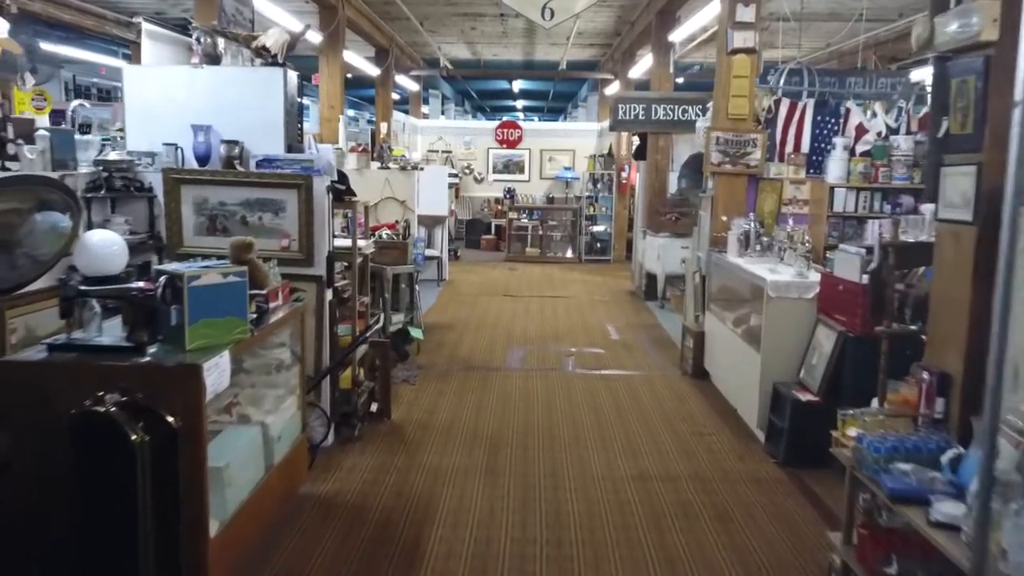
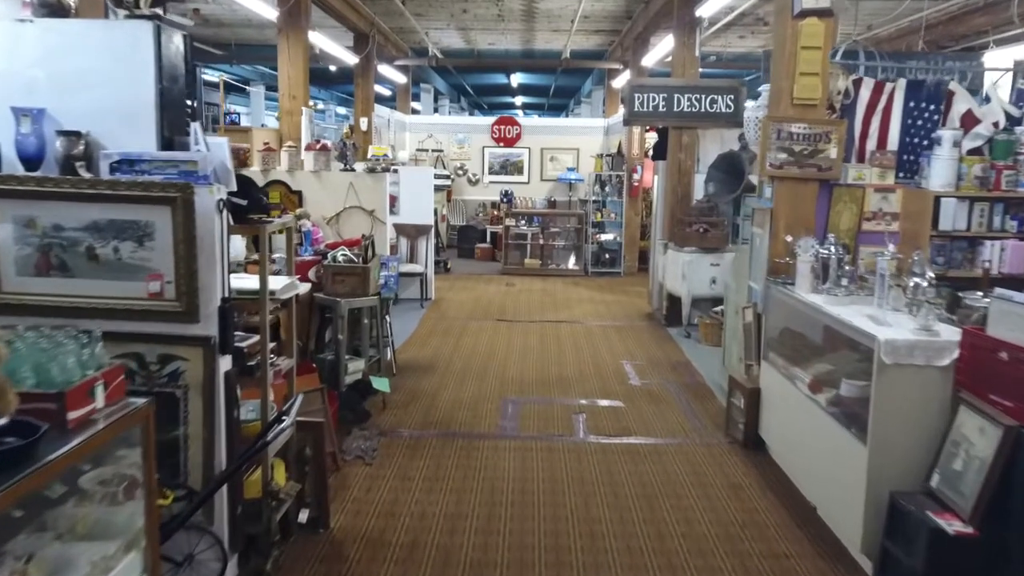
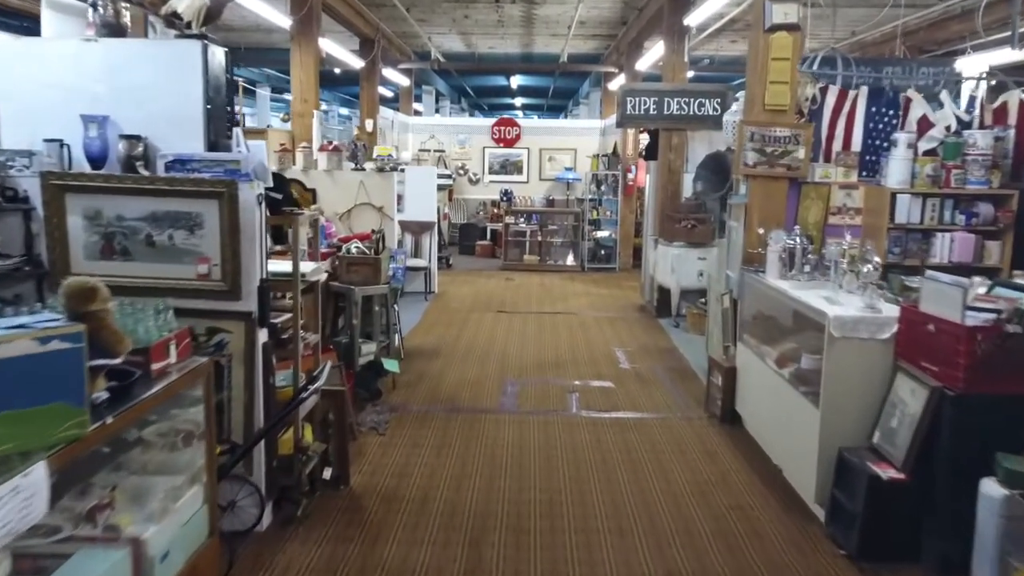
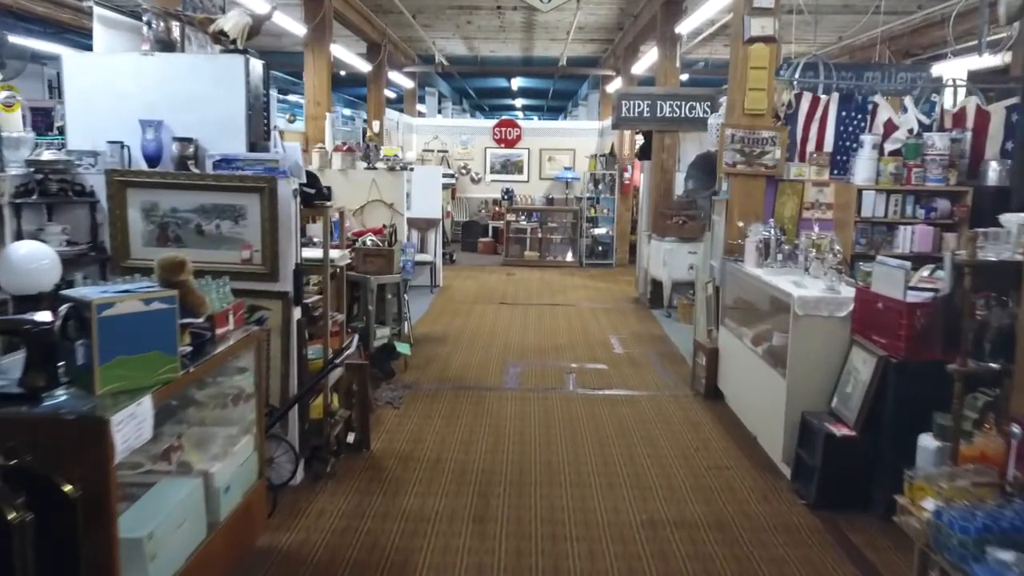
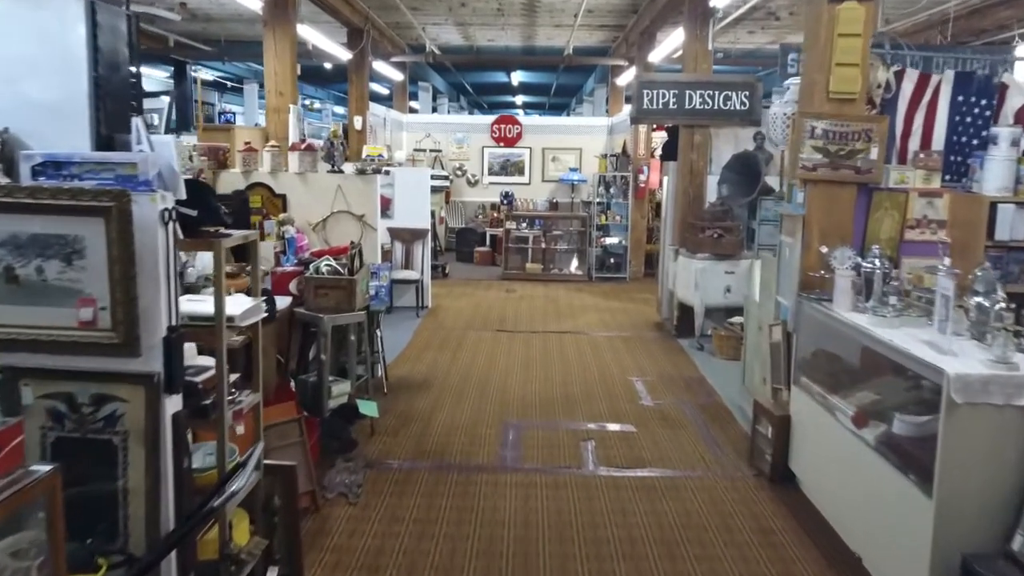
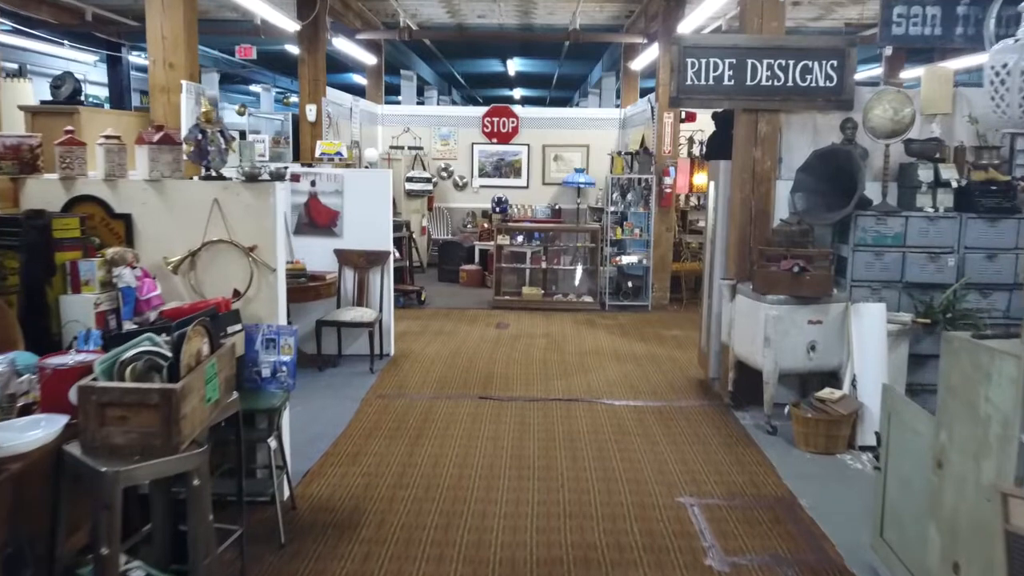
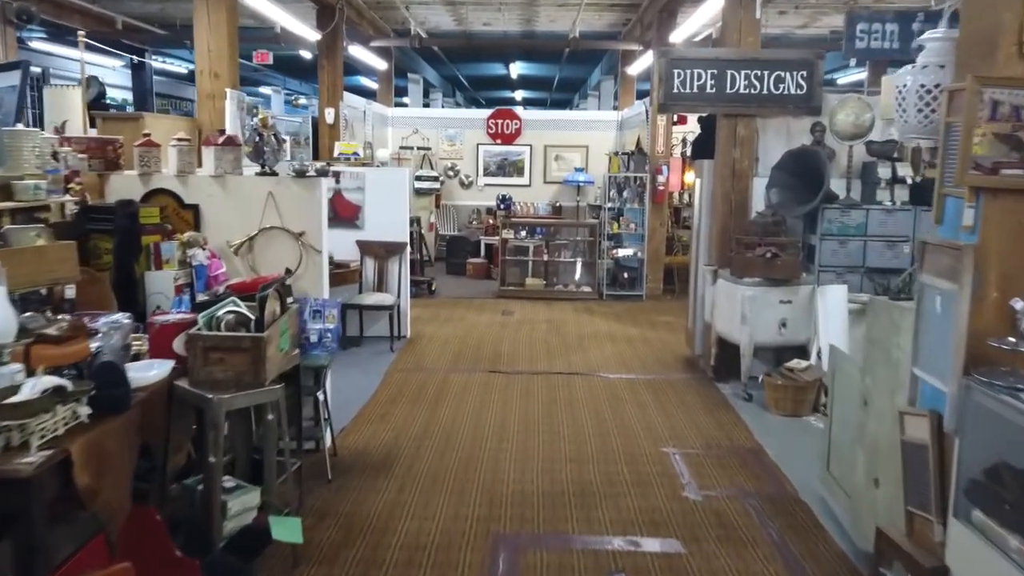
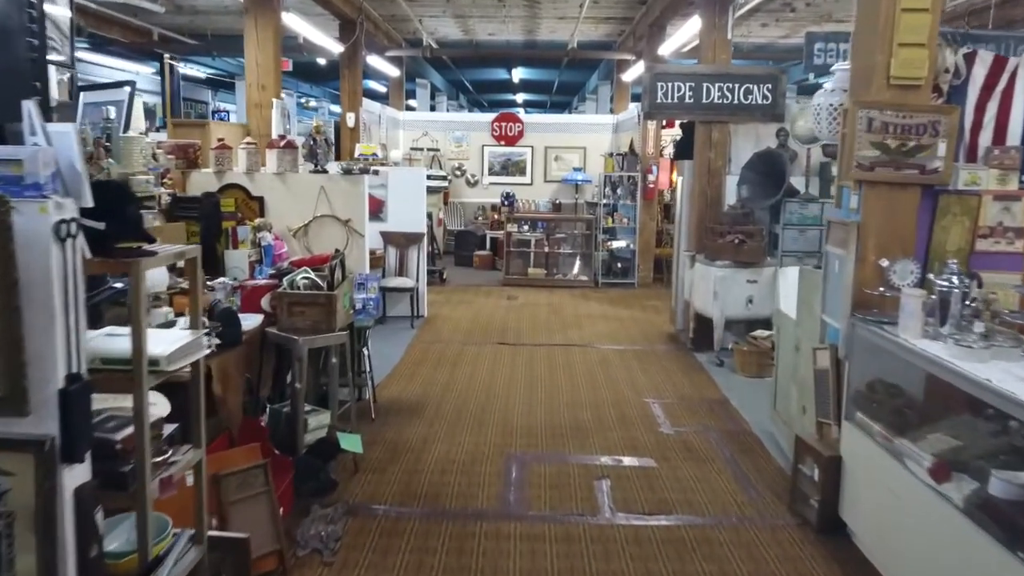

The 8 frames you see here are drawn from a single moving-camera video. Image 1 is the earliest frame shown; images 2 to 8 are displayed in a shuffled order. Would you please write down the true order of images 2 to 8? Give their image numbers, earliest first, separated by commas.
4, 3, 2, 5, 8, 7, 6
